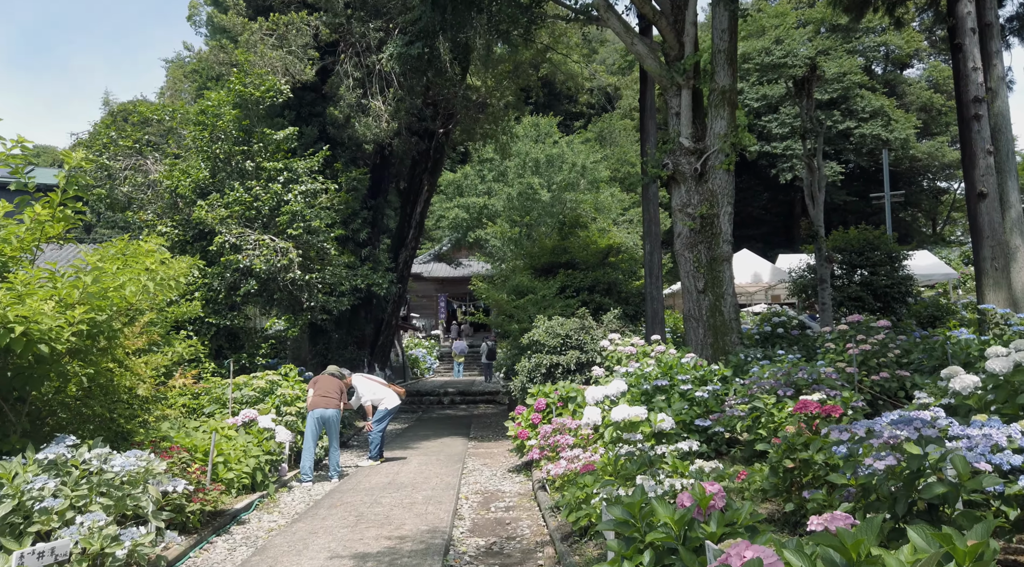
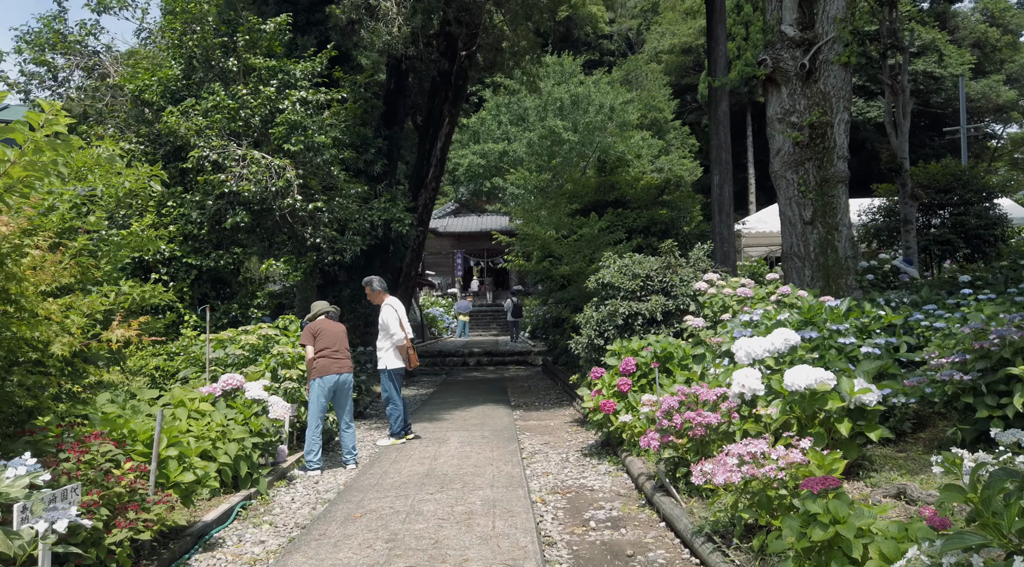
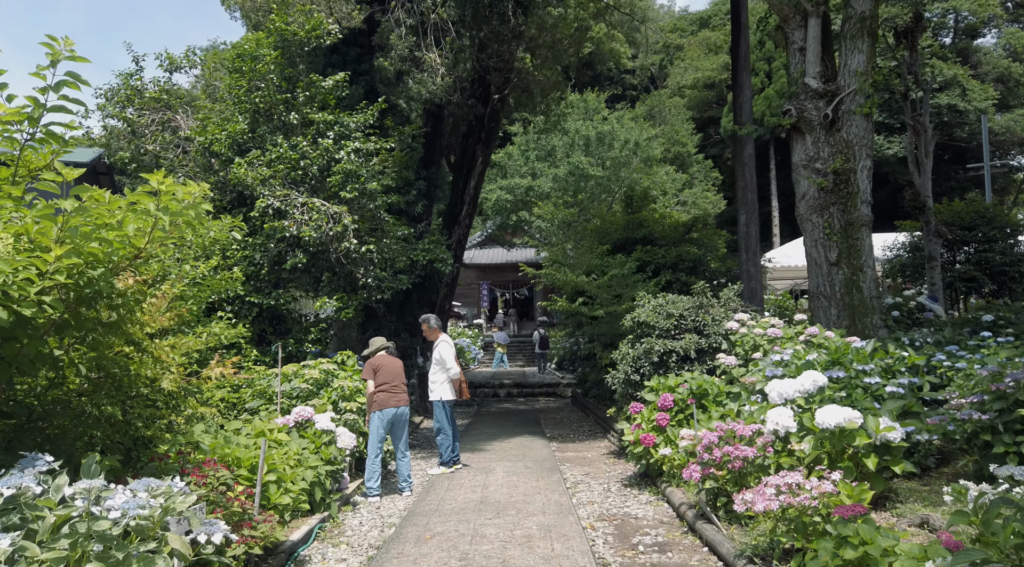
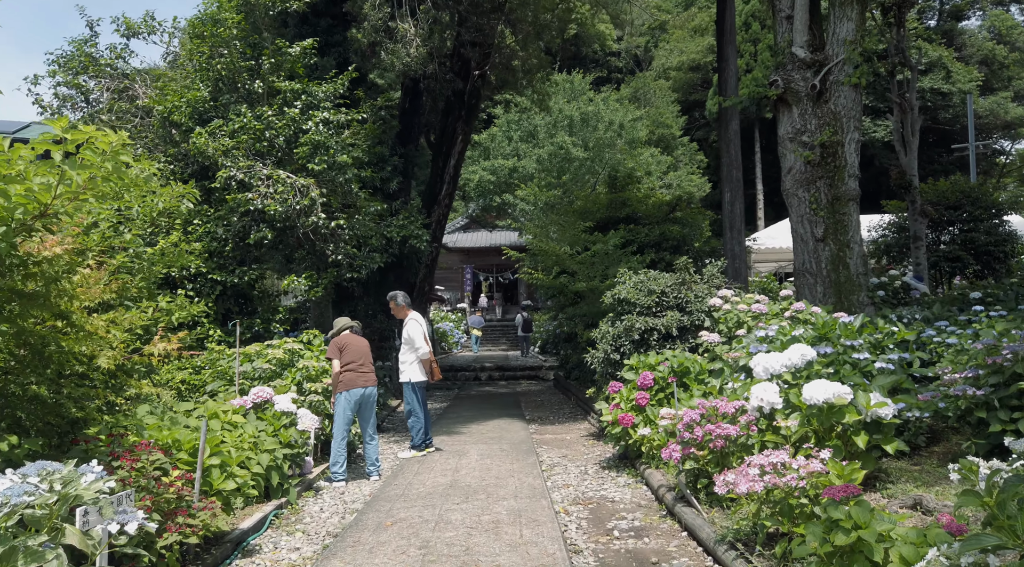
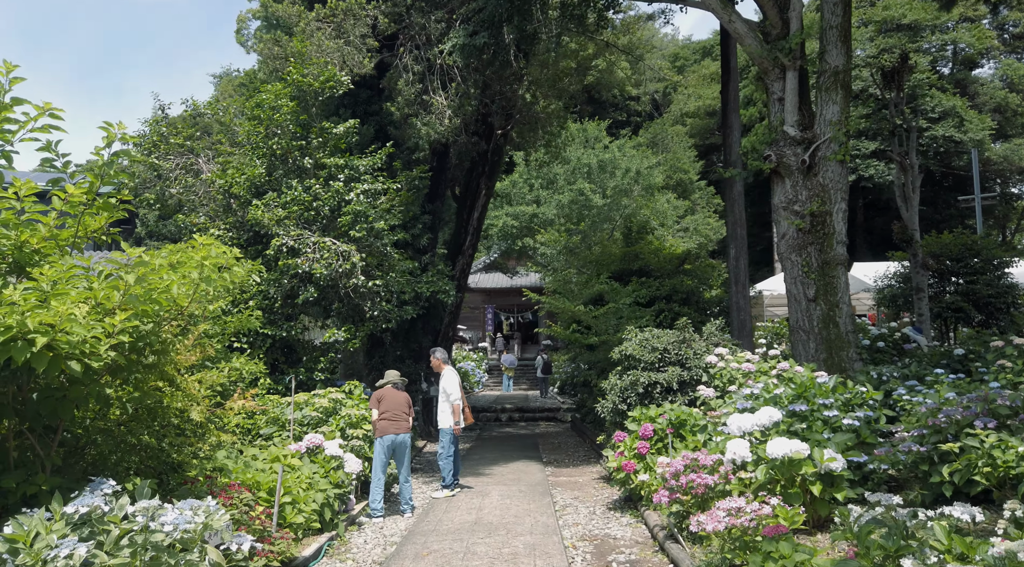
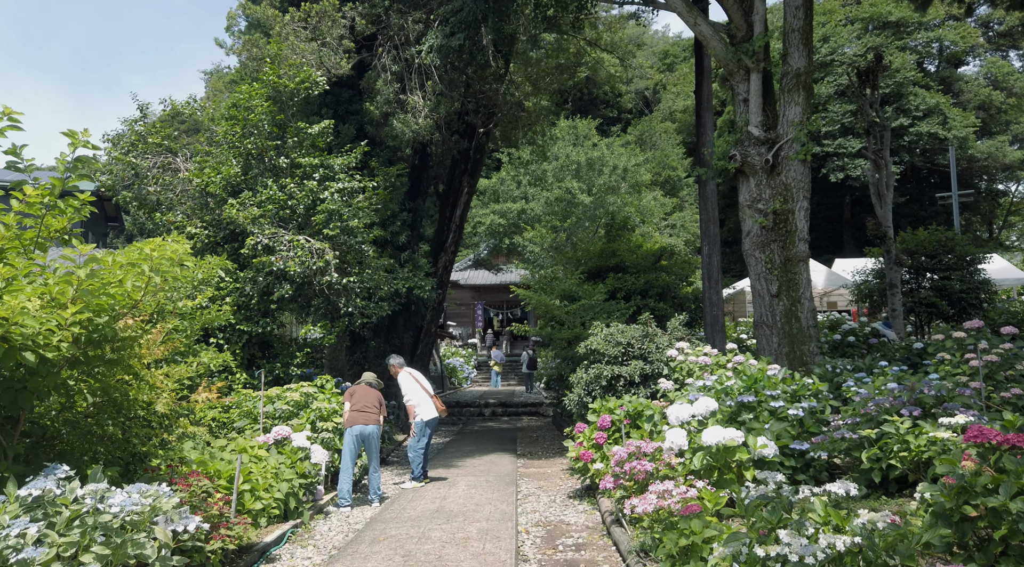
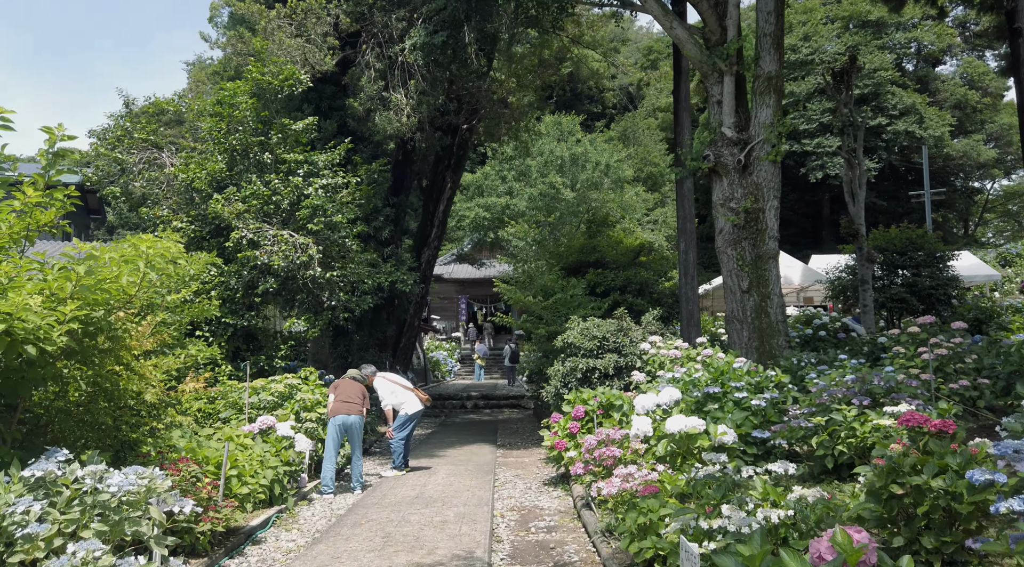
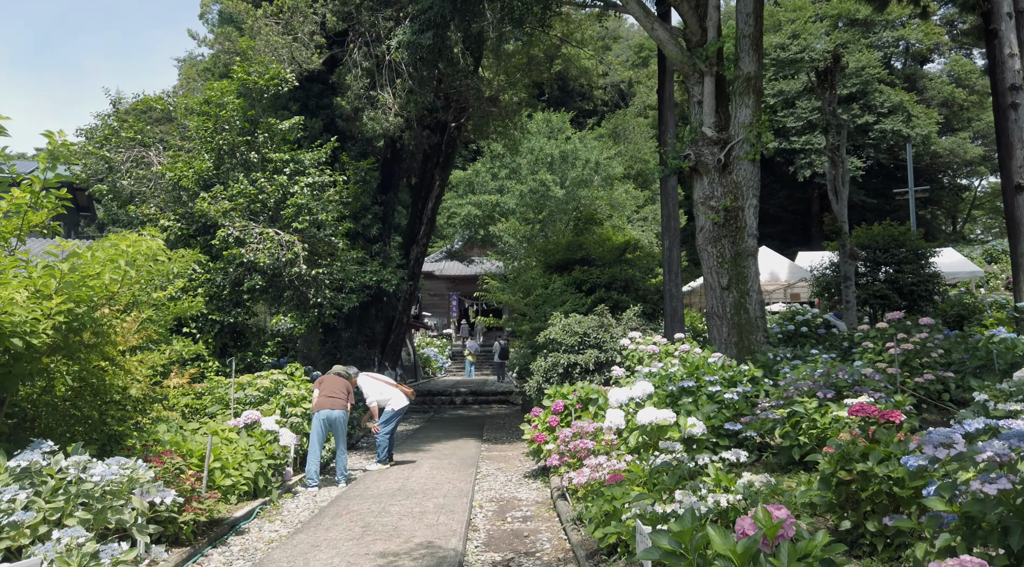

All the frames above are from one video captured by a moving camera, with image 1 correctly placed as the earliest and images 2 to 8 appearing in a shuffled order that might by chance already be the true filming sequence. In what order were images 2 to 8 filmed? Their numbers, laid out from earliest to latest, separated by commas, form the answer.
8, 7, 6, 5, 3, 4, 2
